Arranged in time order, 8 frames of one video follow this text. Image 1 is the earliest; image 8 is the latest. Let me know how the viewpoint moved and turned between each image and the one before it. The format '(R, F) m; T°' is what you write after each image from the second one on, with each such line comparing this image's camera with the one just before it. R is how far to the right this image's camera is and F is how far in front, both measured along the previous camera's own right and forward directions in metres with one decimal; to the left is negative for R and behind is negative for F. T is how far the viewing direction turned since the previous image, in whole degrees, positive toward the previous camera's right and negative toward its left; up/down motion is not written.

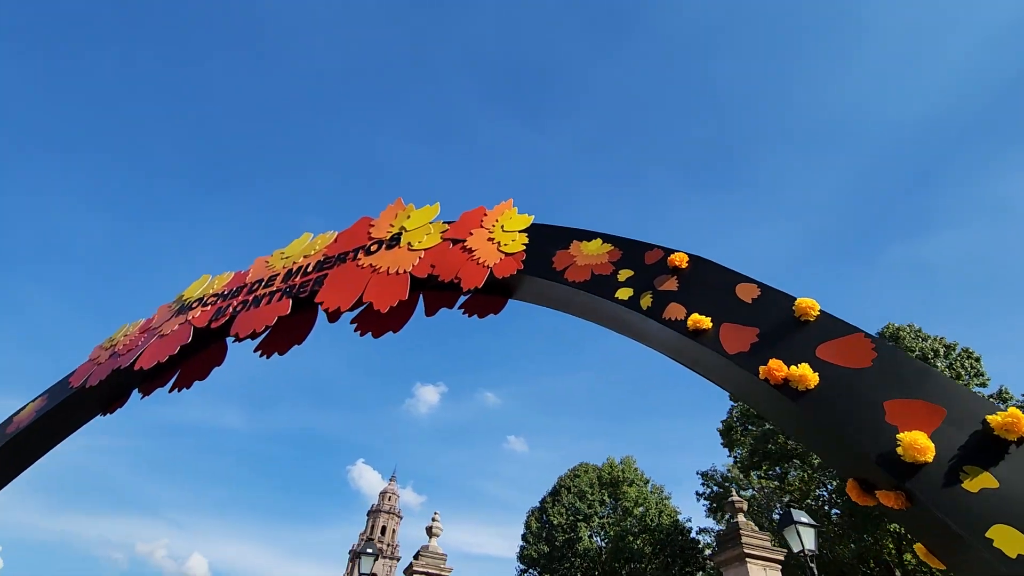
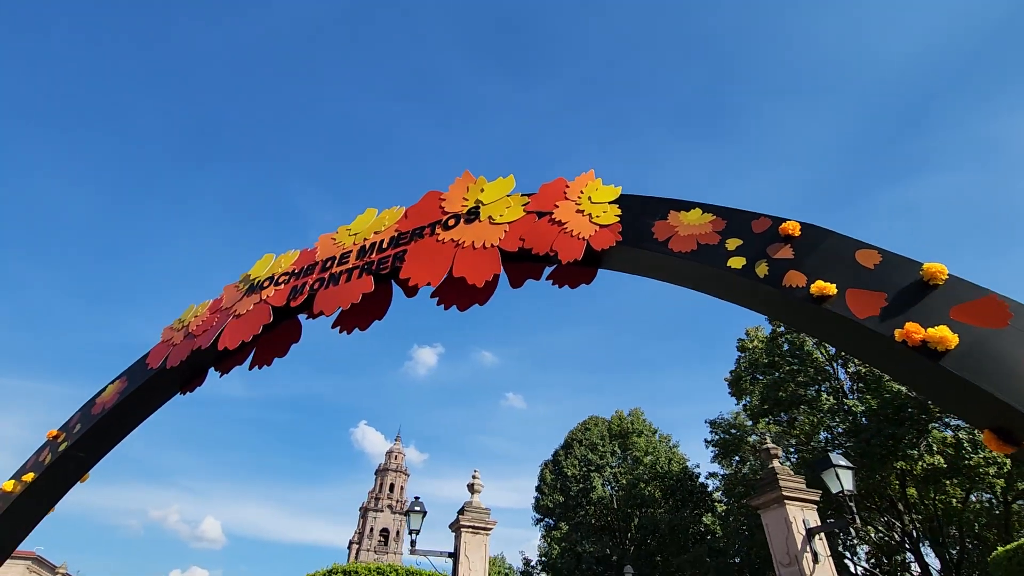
(-0.5, -0.1) m; +1°
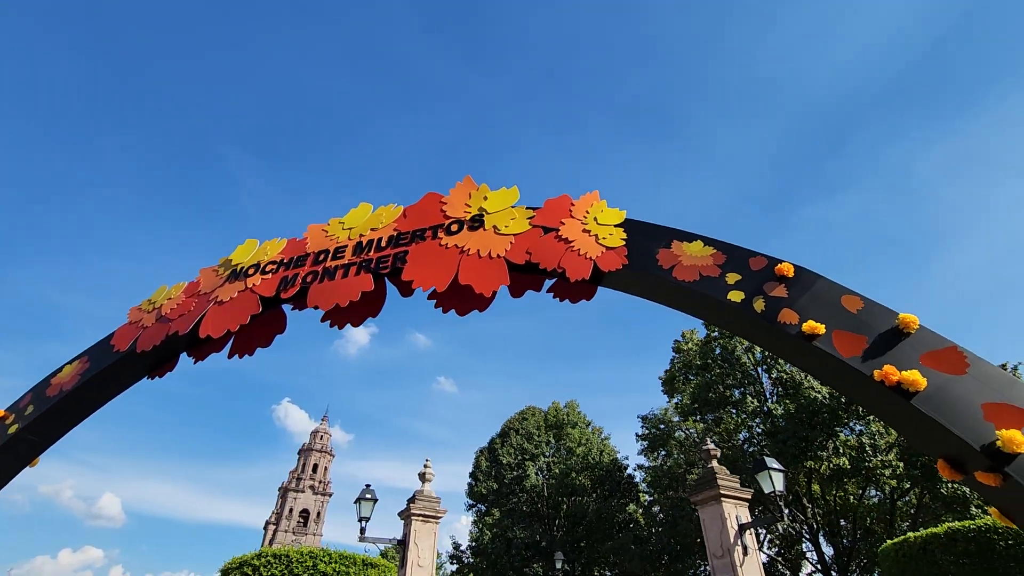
(-0.4, -0.1) m; +7°
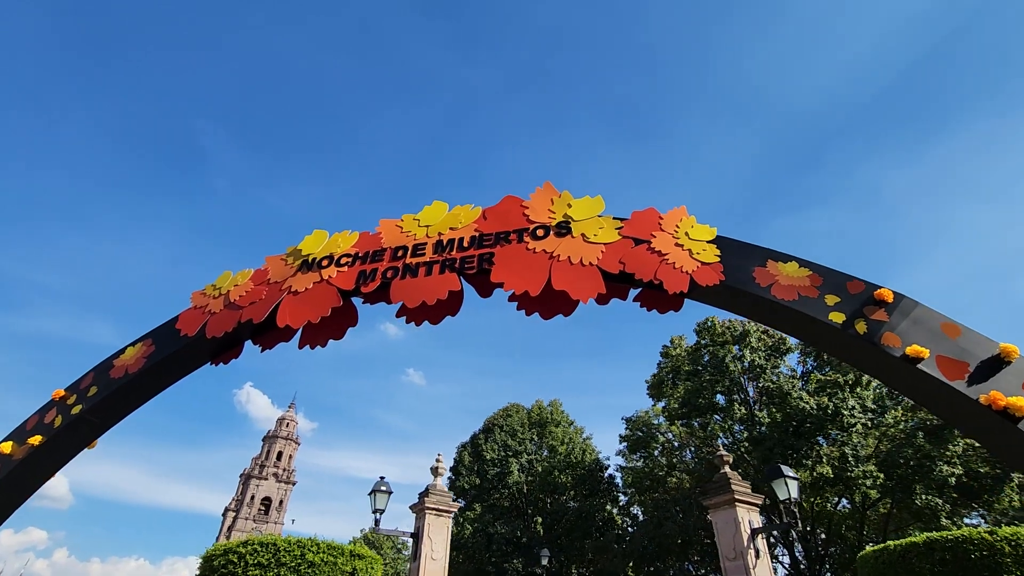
(-0.7, -0.1) m; +3°
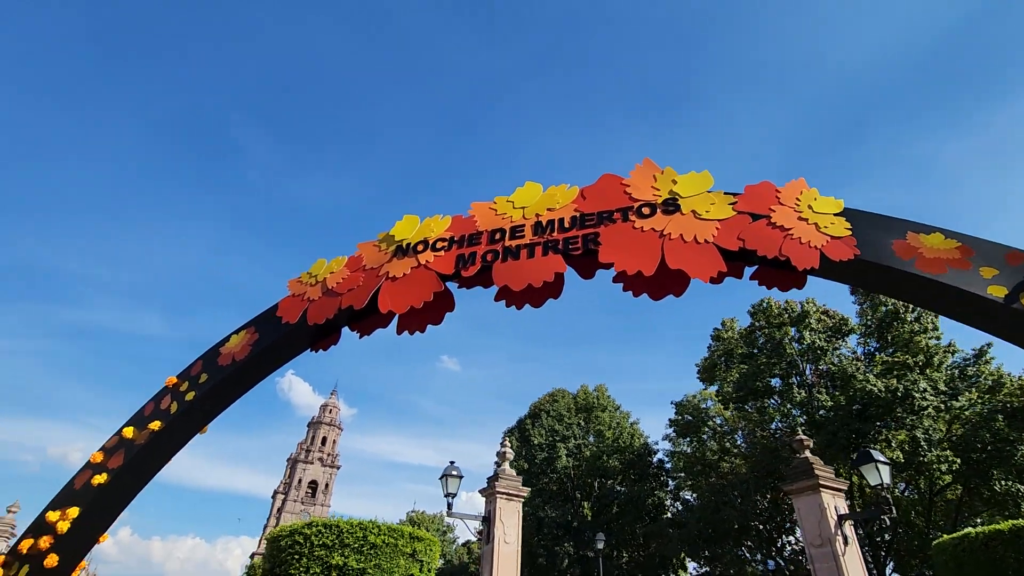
(-0.5, +0.1) m; -4°
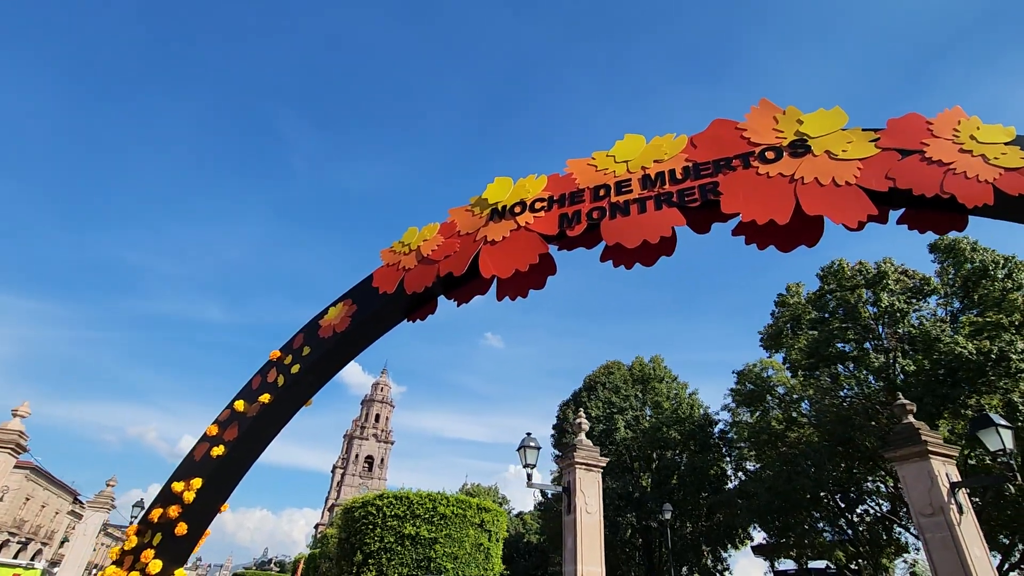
(-0.4, +0.2) m; -4°
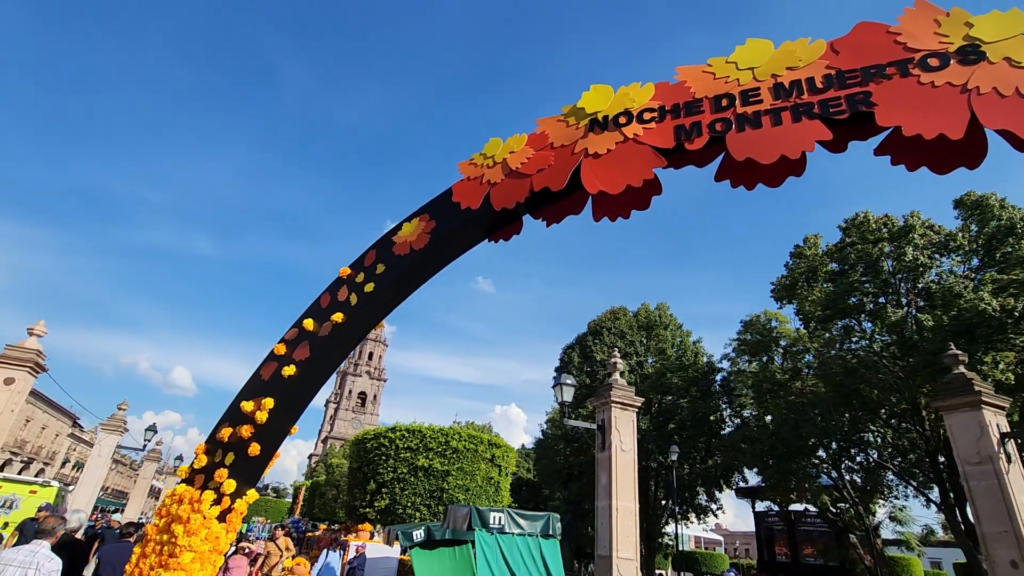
(-0.7, +0.3) m; +1°
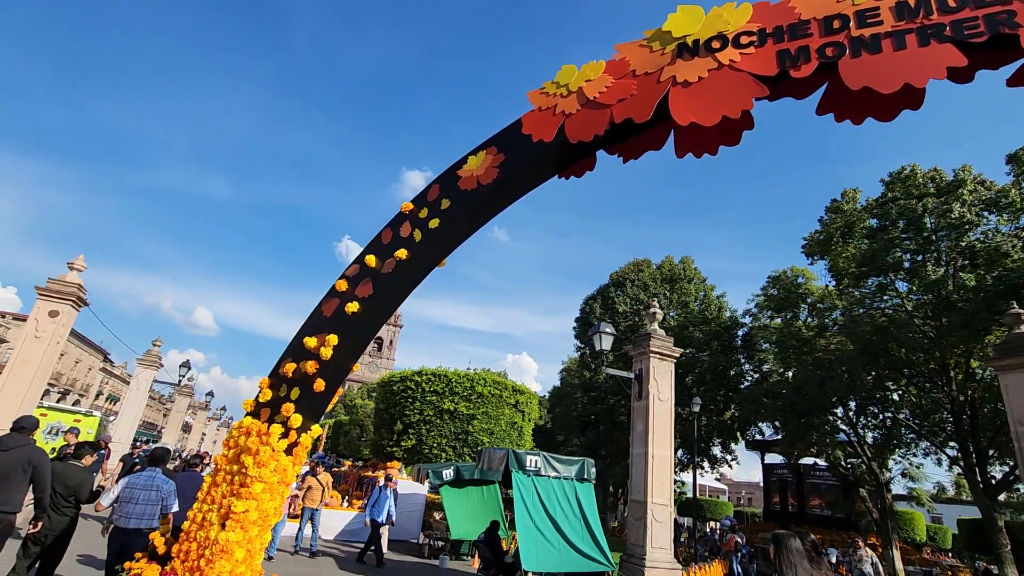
(-0.4, +0.1) m; -1°
